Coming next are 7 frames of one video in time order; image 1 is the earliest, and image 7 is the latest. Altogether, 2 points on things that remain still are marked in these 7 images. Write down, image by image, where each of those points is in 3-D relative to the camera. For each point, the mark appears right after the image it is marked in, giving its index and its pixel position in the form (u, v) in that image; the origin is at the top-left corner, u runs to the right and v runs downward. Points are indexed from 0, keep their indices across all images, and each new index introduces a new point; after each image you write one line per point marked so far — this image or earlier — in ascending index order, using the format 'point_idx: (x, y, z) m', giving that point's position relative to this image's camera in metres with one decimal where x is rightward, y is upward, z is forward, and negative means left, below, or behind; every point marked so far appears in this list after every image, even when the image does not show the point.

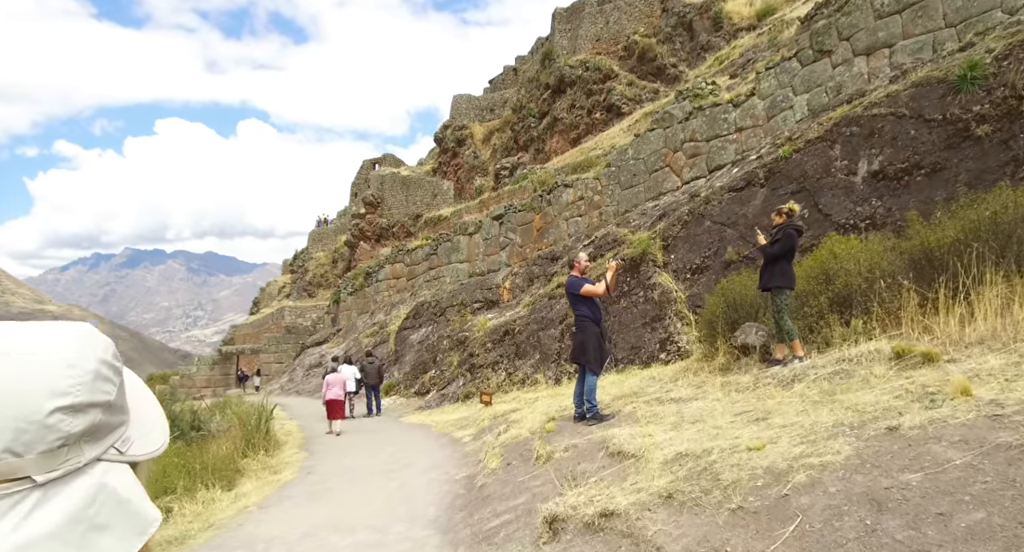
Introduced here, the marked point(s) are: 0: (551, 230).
0: (+0.9, +1.1, +15.6) m
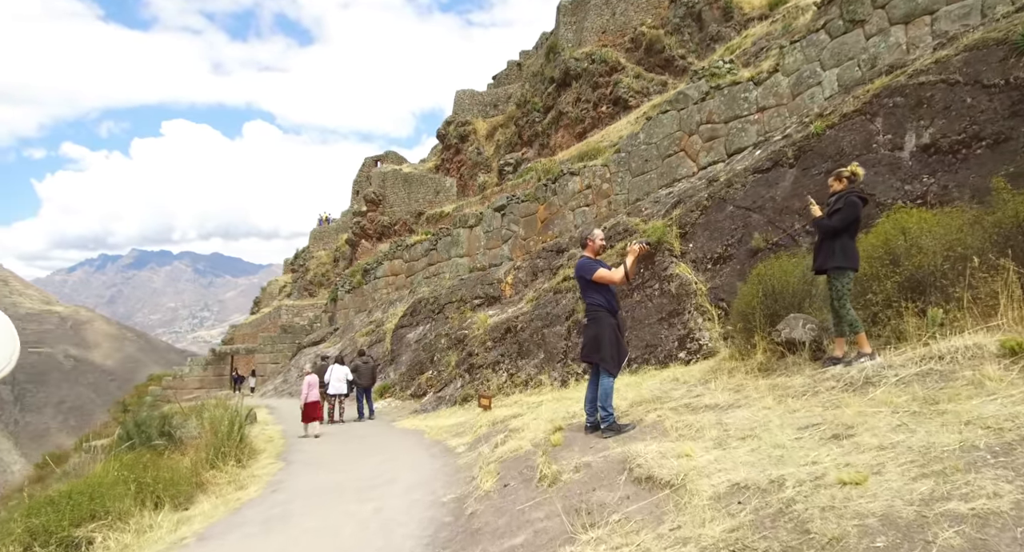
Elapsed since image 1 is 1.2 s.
0: (+0.9, +1.2, +14.6) m
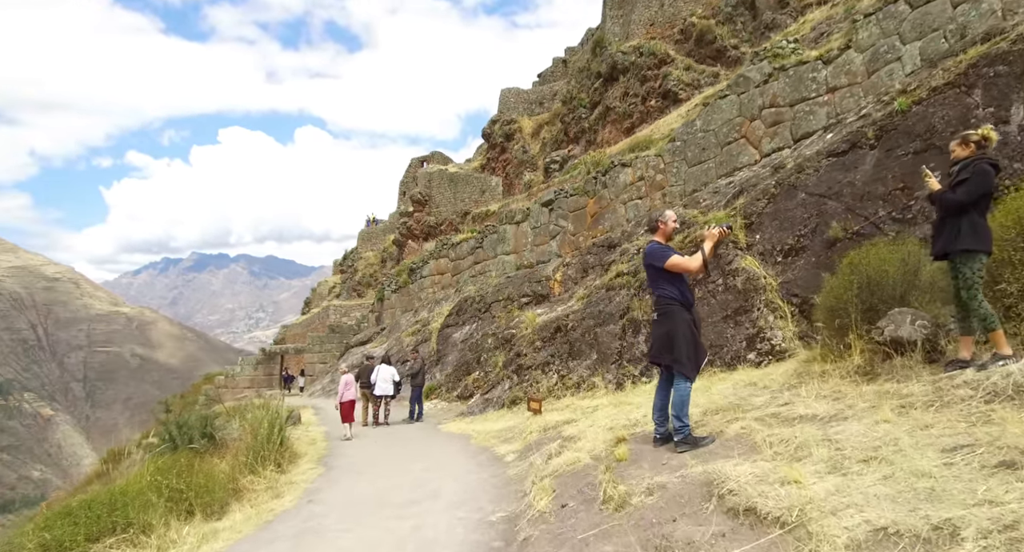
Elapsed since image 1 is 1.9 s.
0: (+2.0, +1.3, +14.0) m
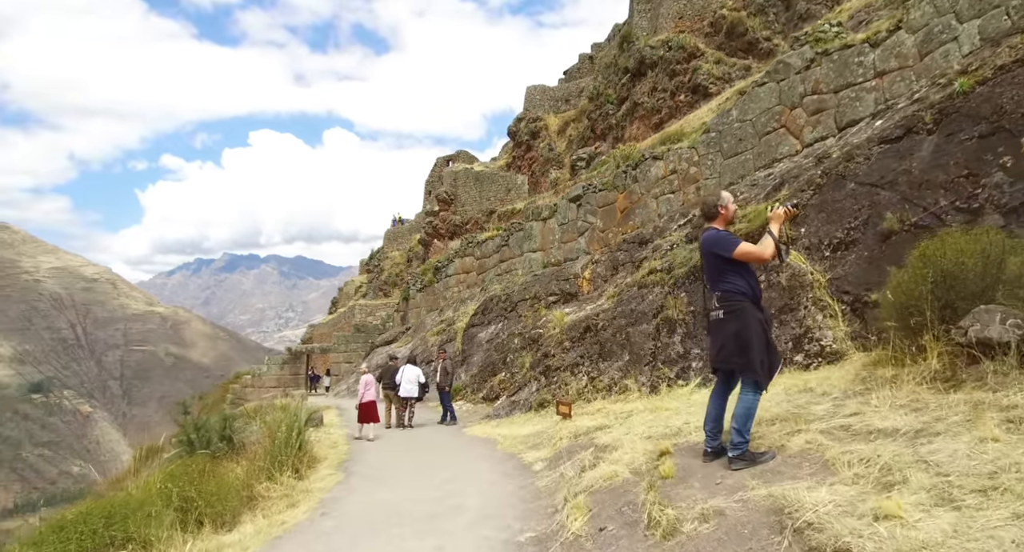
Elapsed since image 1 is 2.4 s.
0: (+2.5, +1.3, +13.5) m
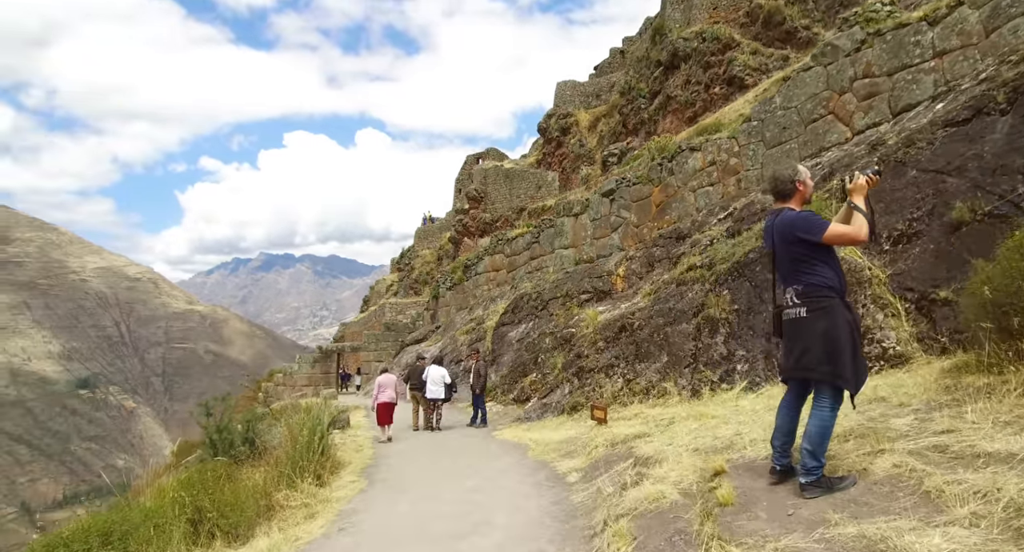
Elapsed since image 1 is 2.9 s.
0: (+3.1, +1.4, +12.9) m
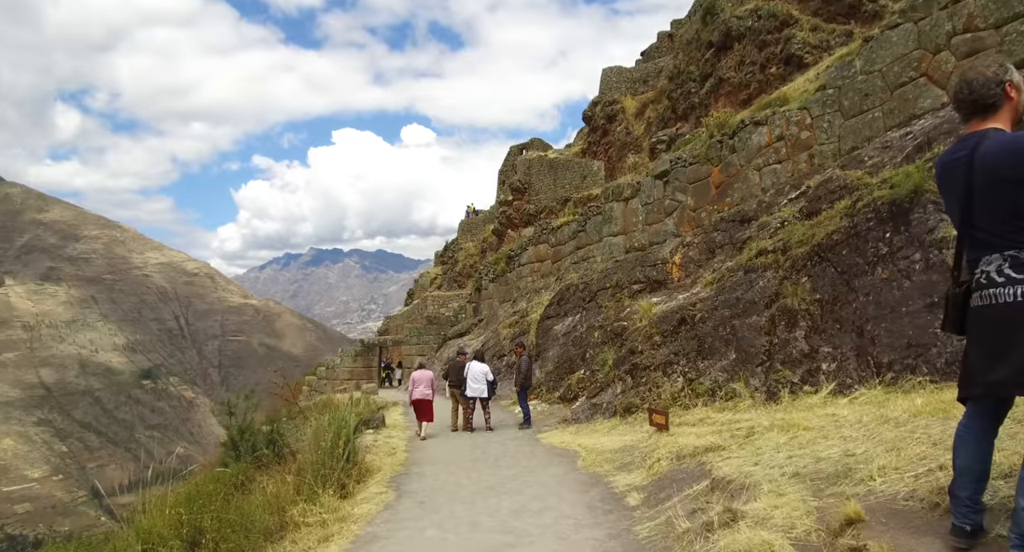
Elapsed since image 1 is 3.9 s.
0: (+3.9, +1.6, +11.7) m
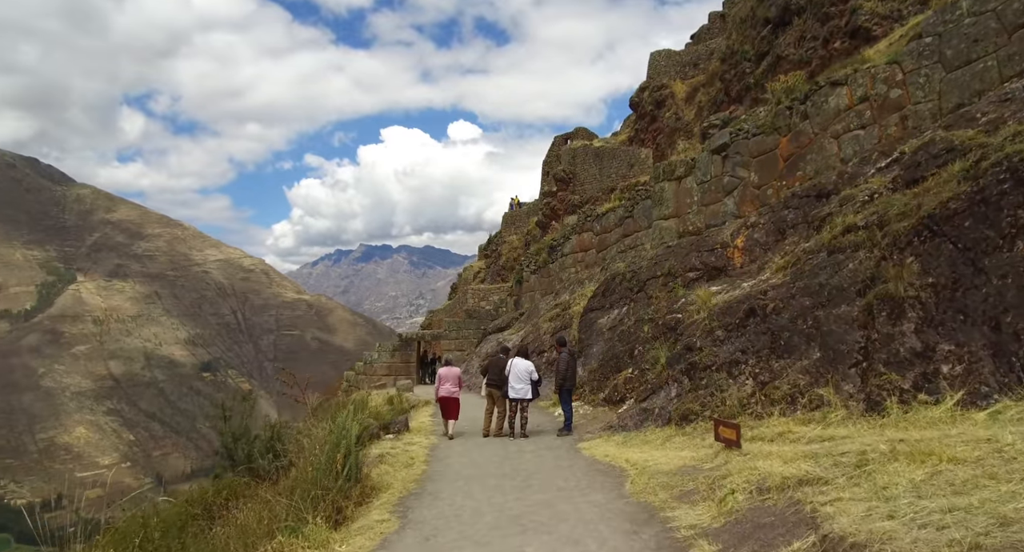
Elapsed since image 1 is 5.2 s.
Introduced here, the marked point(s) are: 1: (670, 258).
0: (+4.5, +1.8, +10.1) m
1: (+2.7, +0.3, +11.4) m
